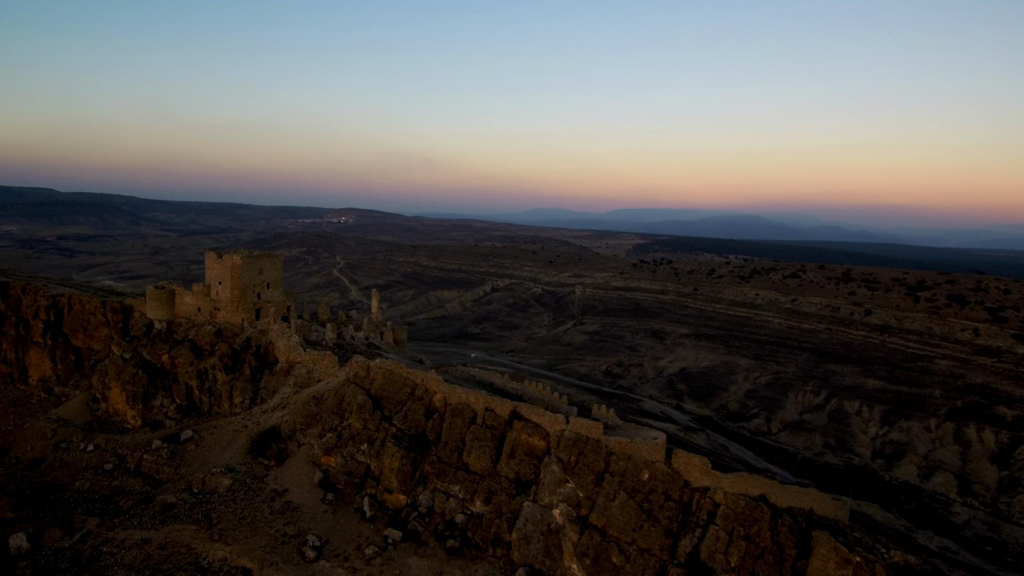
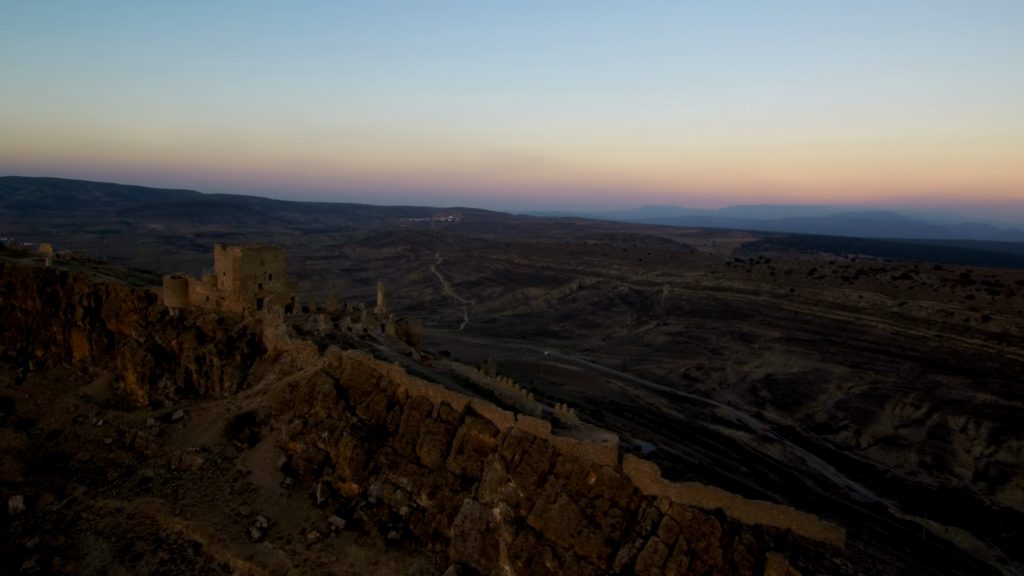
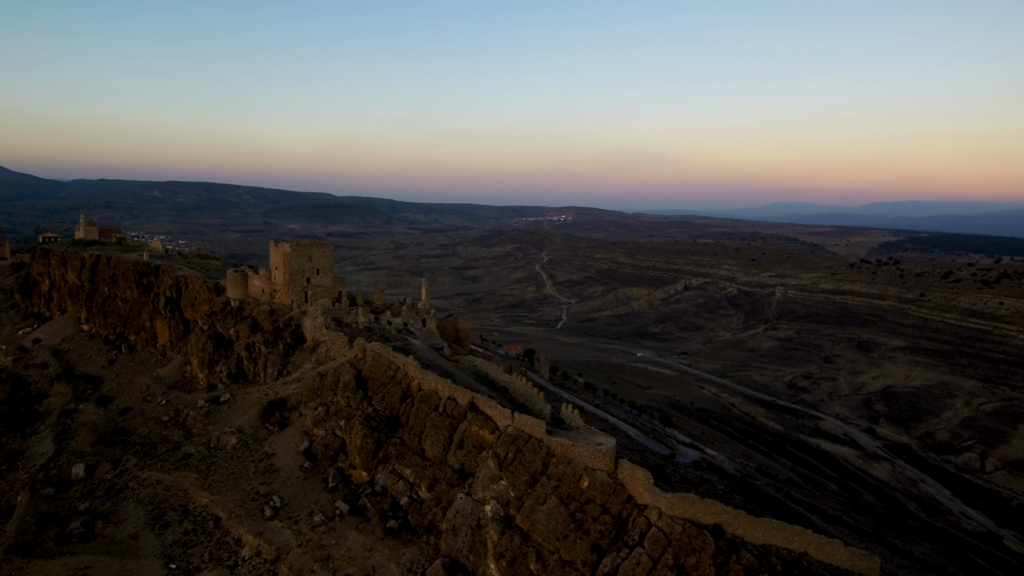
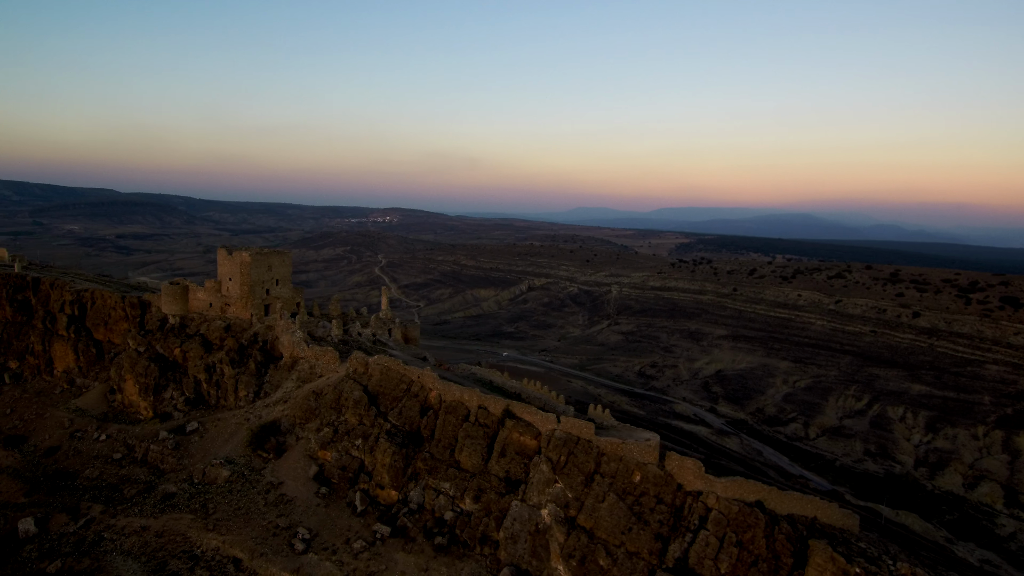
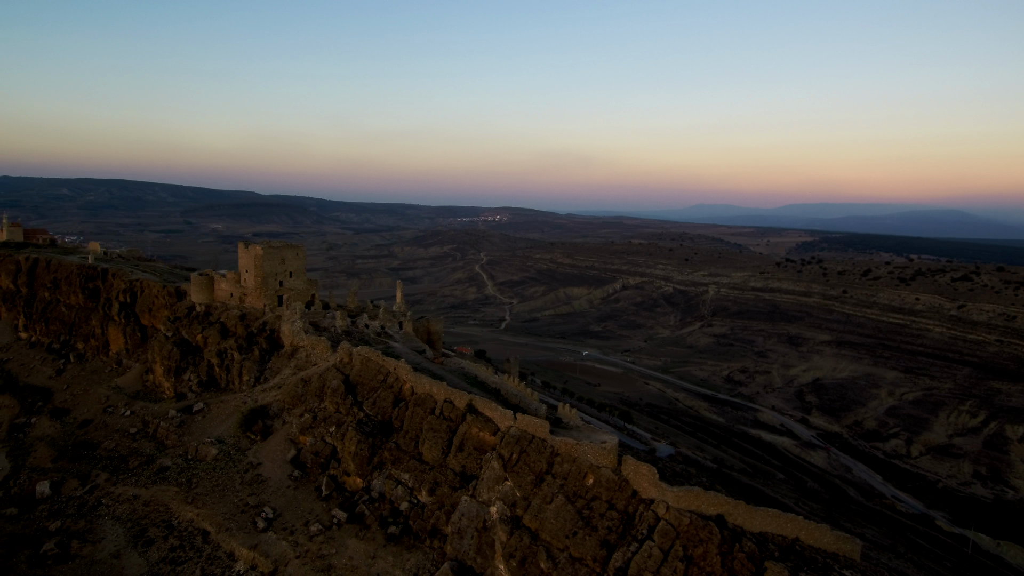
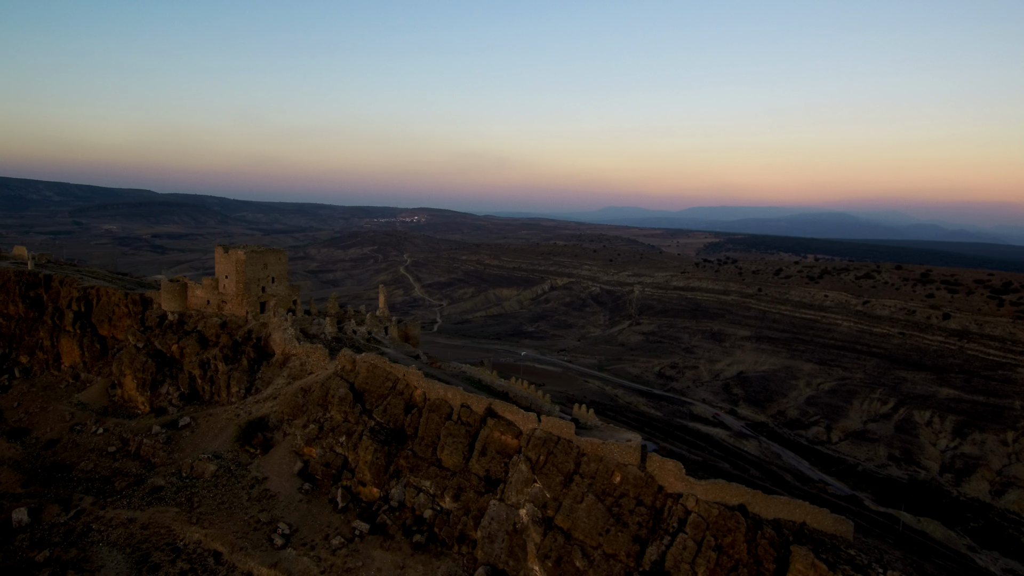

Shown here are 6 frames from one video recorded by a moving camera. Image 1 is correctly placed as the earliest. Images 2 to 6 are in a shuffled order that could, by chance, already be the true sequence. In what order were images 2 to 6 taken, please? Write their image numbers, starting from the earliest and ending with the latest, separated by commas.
4, 6, 2, 5, 3
